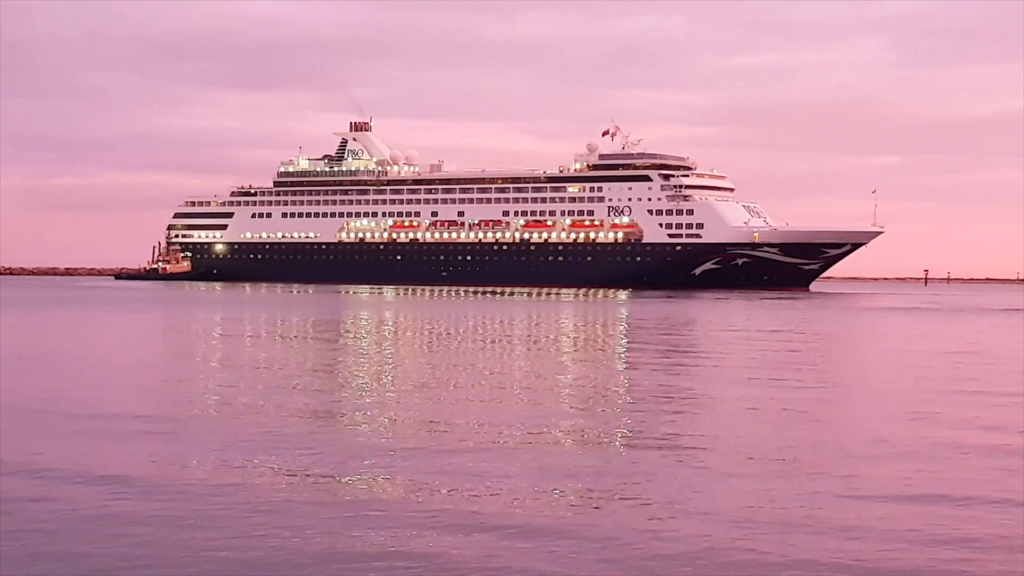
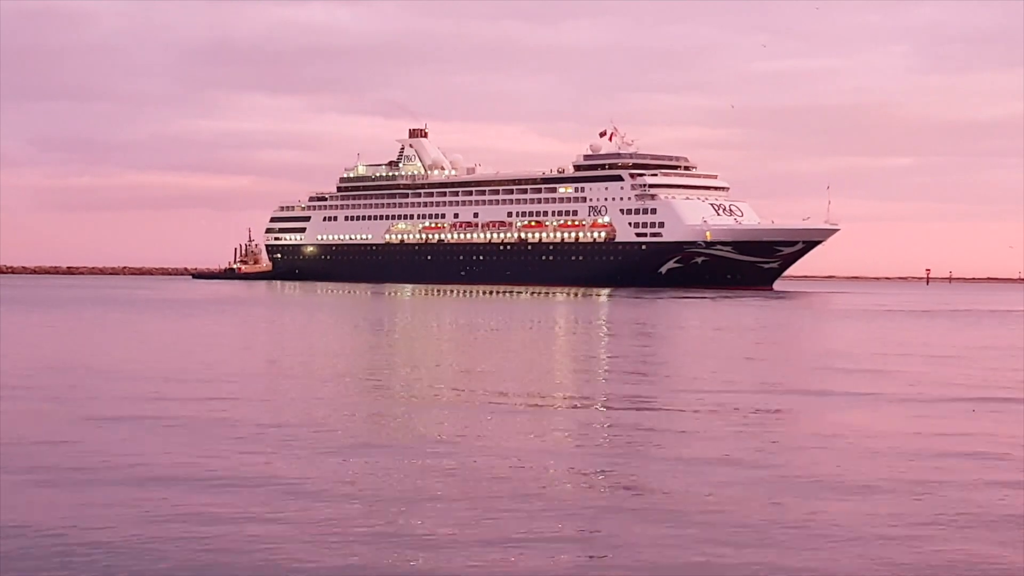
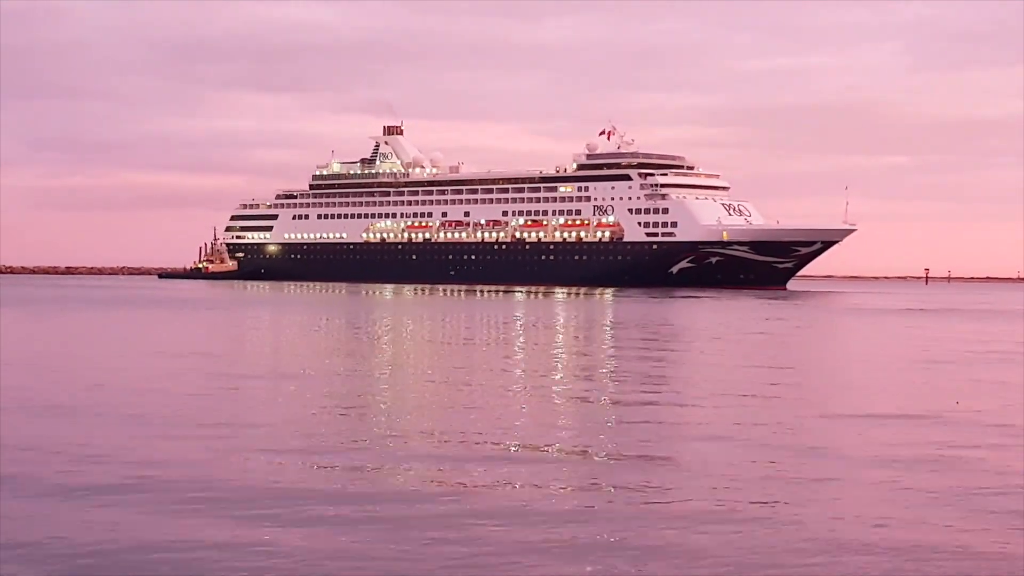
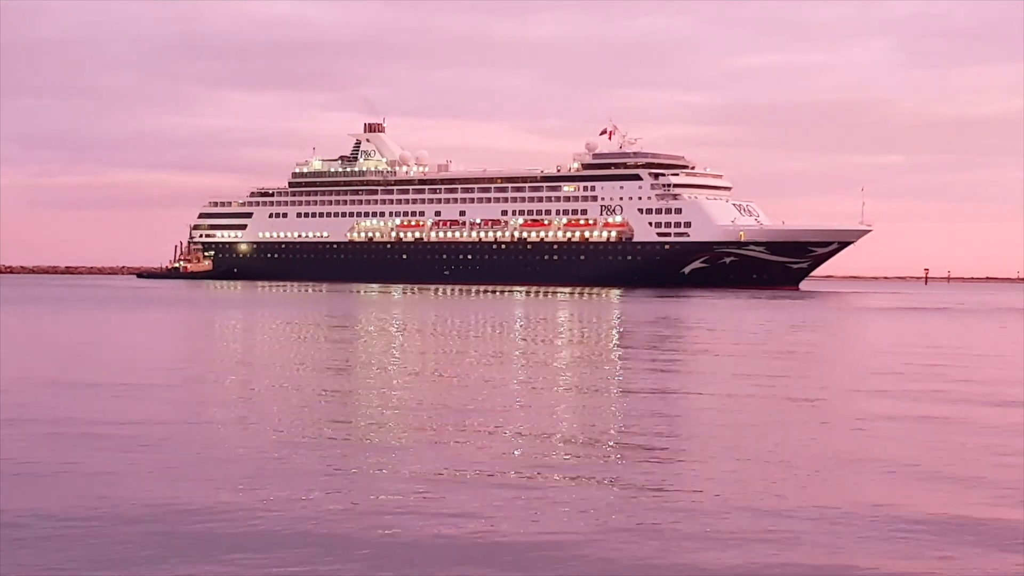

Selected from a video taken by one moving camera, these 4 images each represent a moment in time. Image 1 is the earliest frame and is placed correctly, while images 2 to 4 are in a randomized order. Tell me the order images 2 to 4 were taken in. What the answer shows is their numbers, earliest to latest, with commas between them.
4, 3, 2
